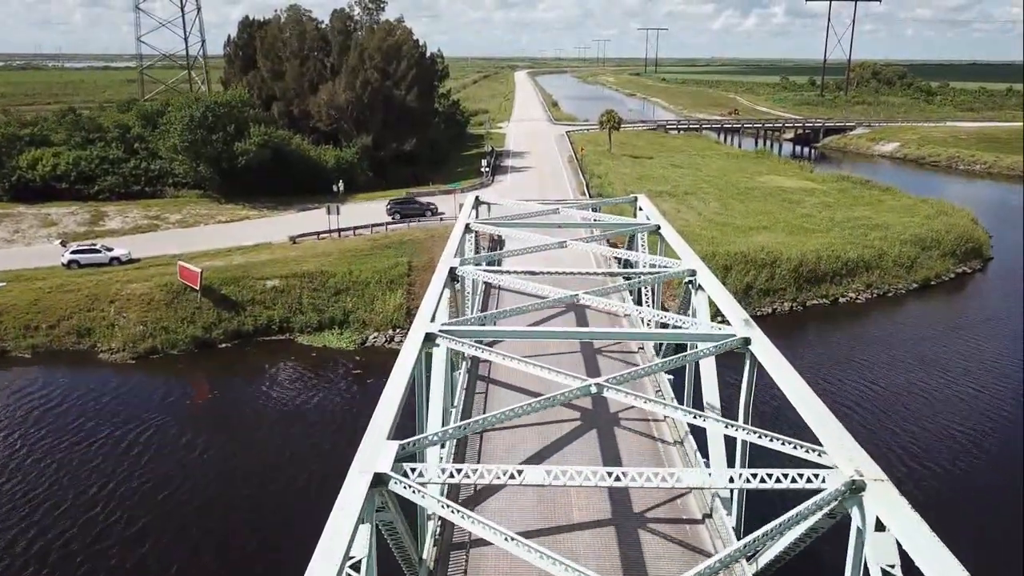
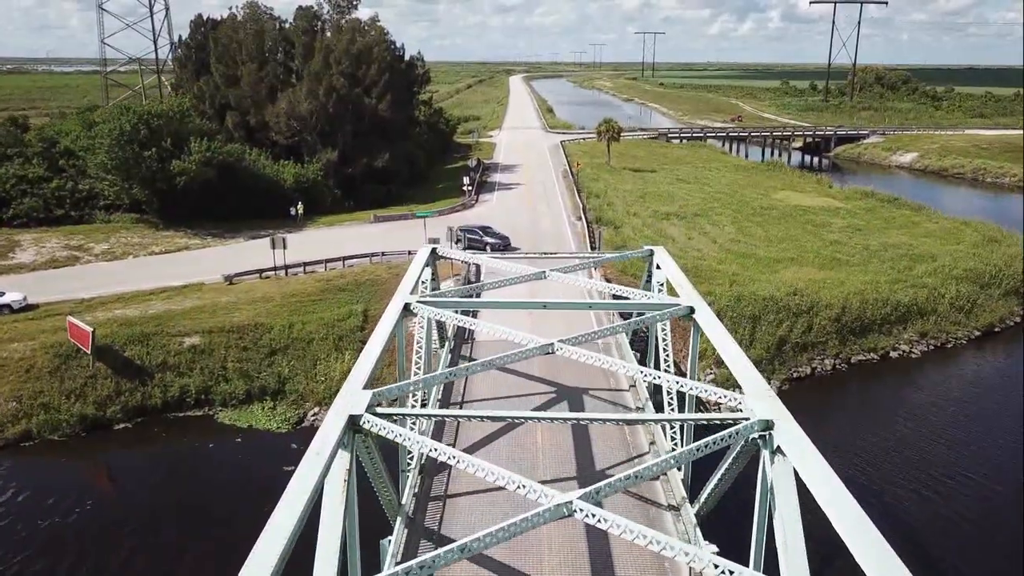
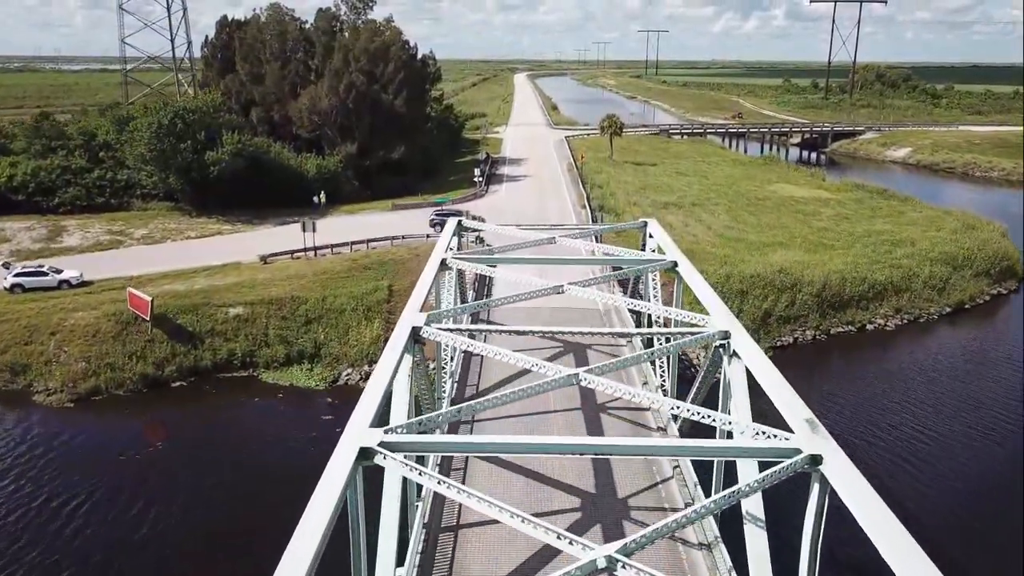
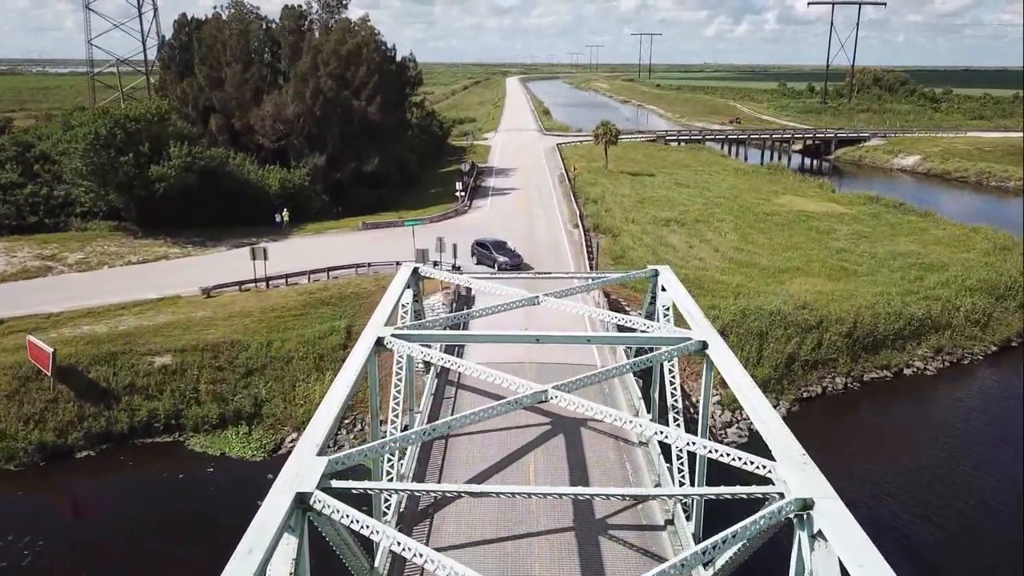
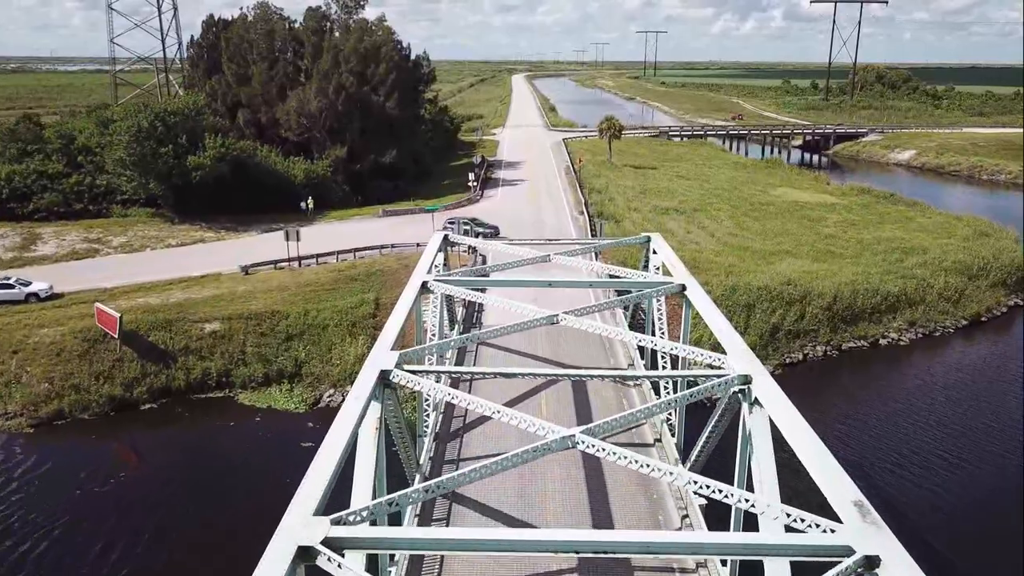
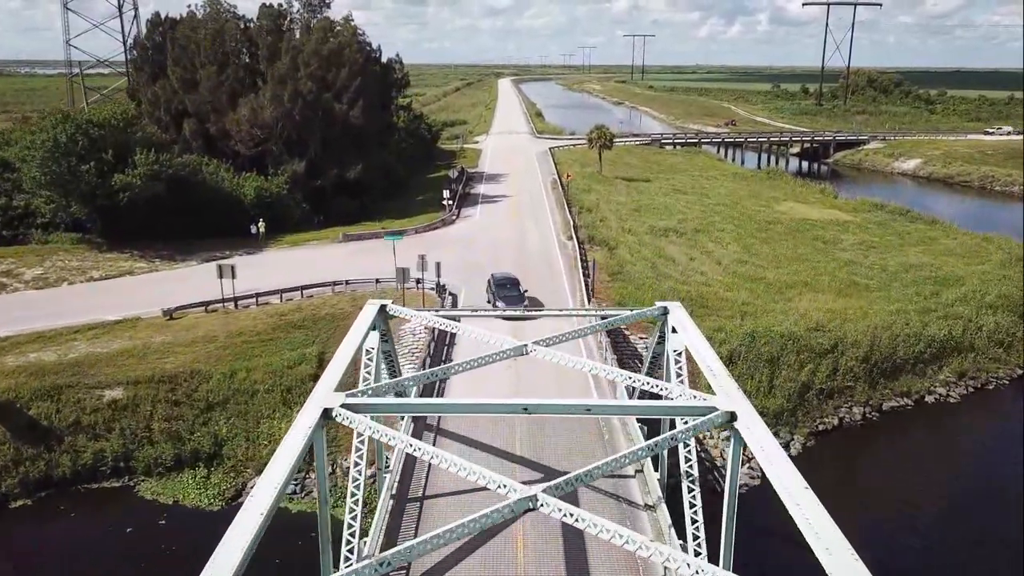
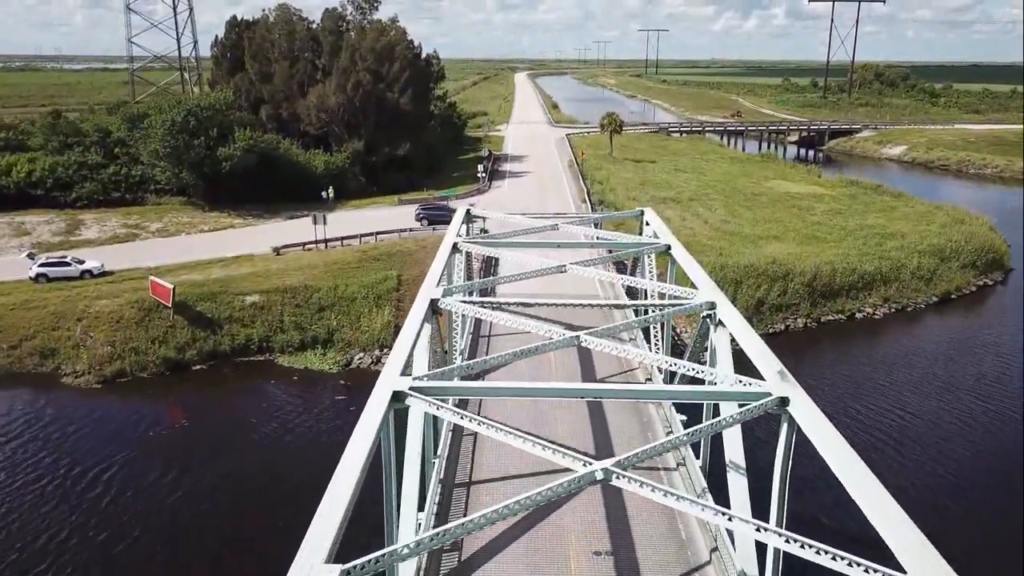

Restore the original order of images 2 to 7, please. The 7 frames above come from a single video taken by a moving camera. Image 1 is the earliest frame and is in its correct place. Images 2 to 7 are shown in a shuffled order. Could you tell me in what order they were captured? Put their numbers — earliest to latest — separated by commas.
7, 3, 5, 2, 4, 6
